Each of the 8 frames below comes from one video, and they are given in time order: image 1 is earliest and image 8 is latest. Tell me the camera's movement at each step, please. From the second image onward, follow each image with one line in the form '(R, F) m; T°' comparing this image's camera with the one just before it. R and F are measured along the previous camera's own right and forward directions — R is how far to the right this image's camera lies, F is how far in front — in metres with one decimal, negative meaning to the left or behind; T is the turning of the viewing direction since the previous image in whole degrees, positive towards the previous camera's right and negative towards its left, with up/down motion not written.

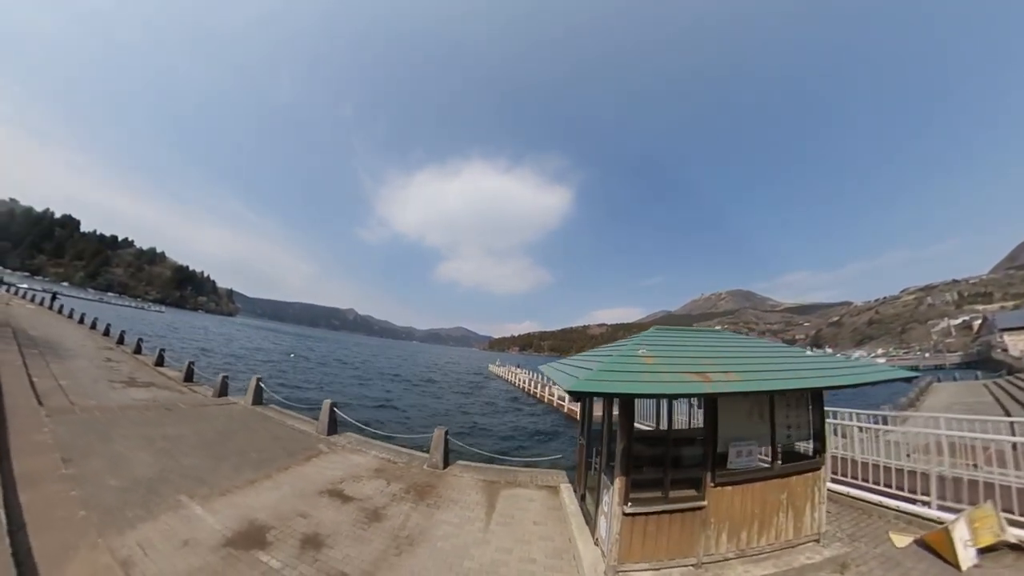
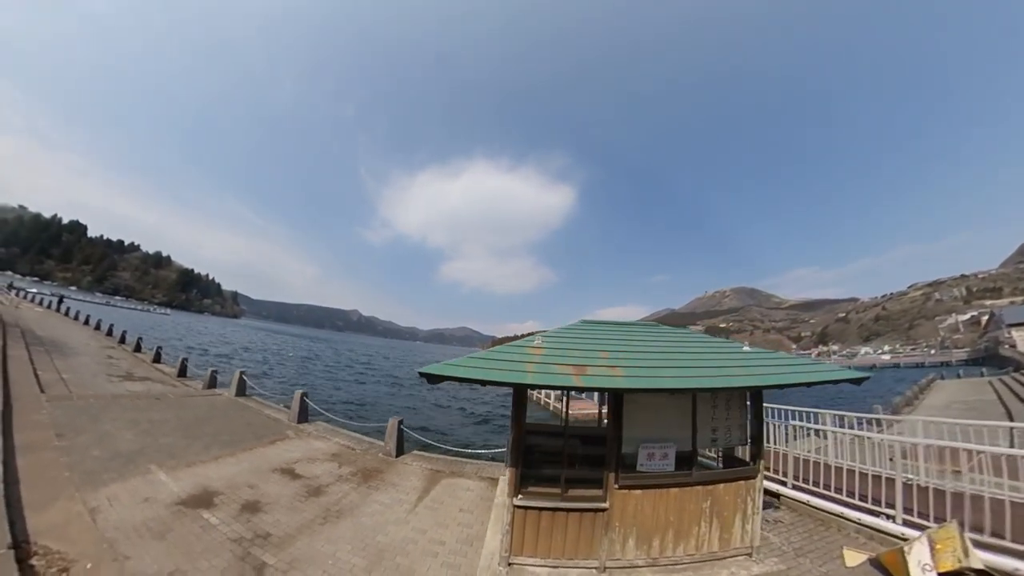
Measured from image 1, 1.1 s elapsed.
(+1.3, -0.9) m; -1°
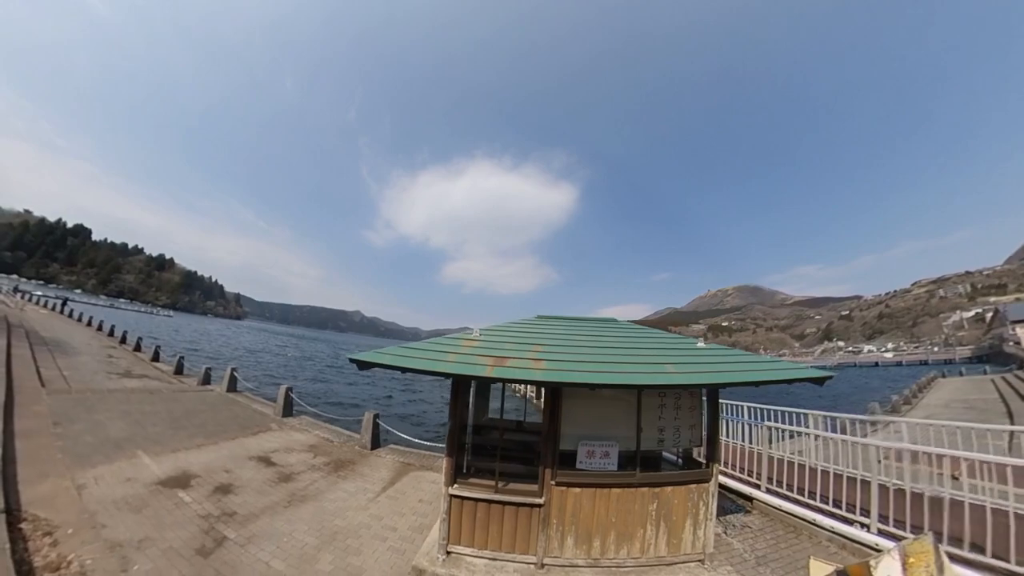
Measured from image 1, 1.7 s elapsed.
(+0.8, -0.5) m; 0°
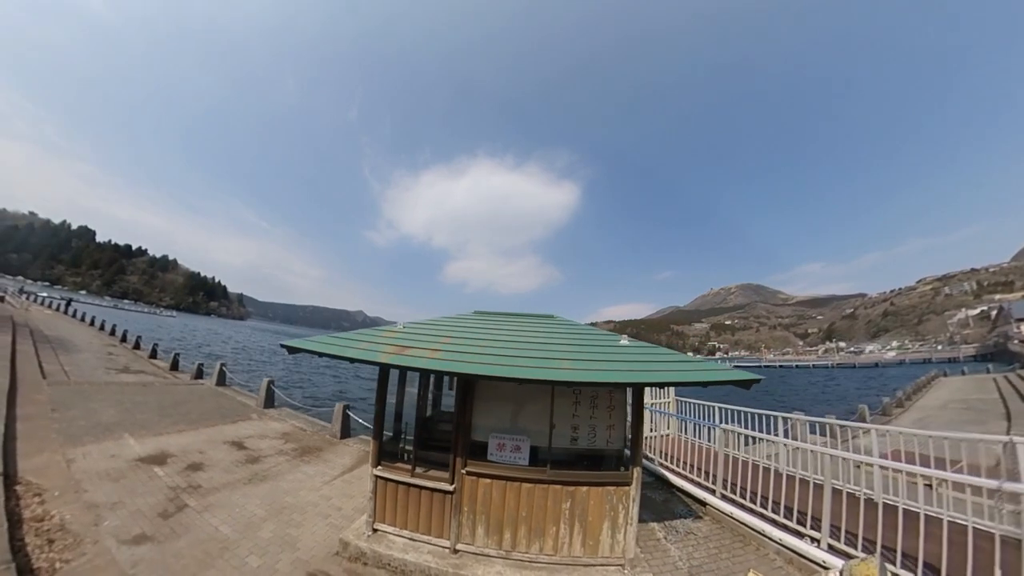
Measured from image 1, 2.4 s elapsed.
(+1.1, -0.7) m; 0°
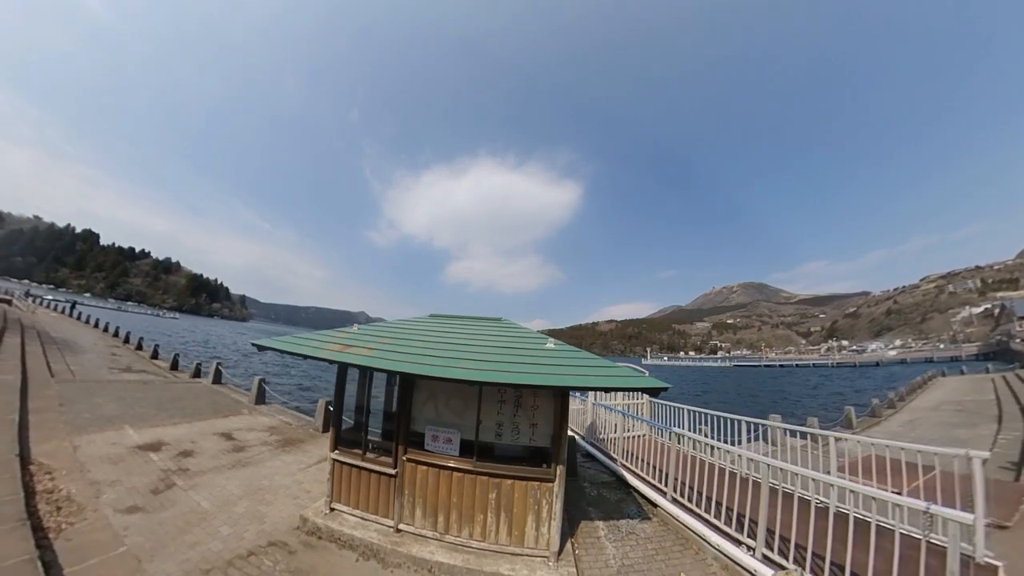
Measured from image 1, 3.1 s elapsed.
(+0.9, -0.8) m; 0°
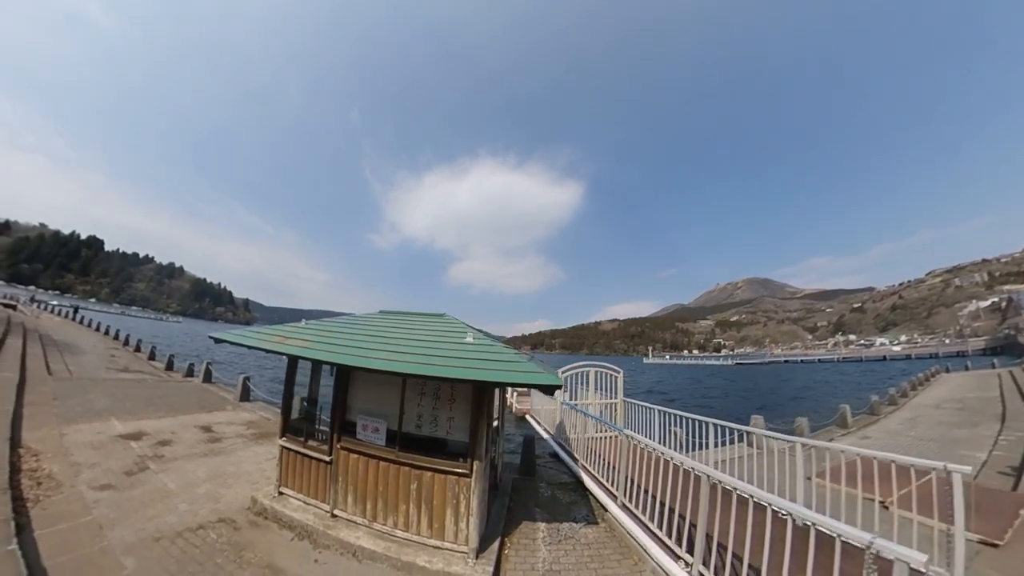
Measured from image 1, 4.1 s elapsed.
(+1.0, -0.5) m; 0°
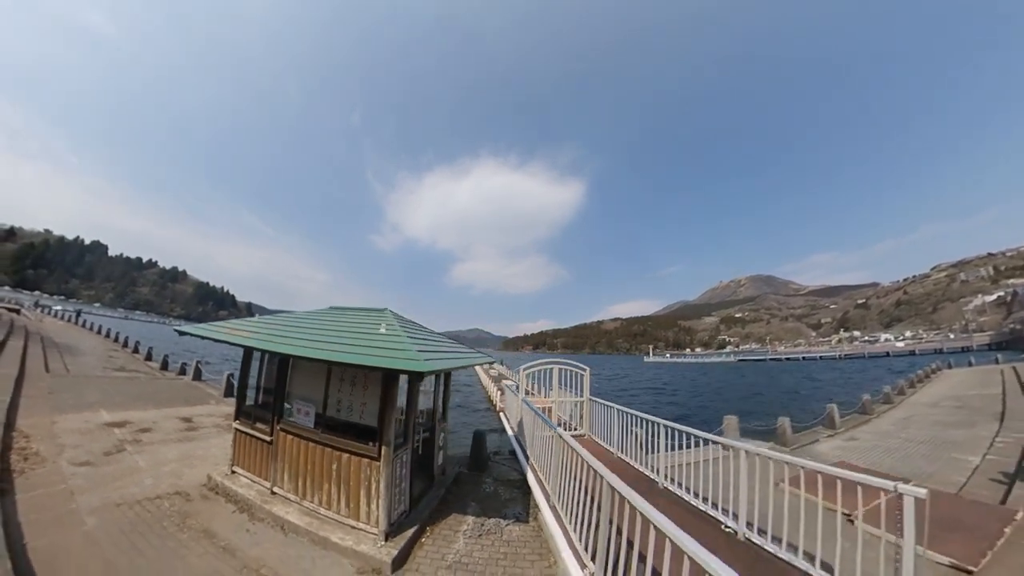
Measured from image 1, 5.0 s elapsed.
(+1.2, -0.7) m; 0°
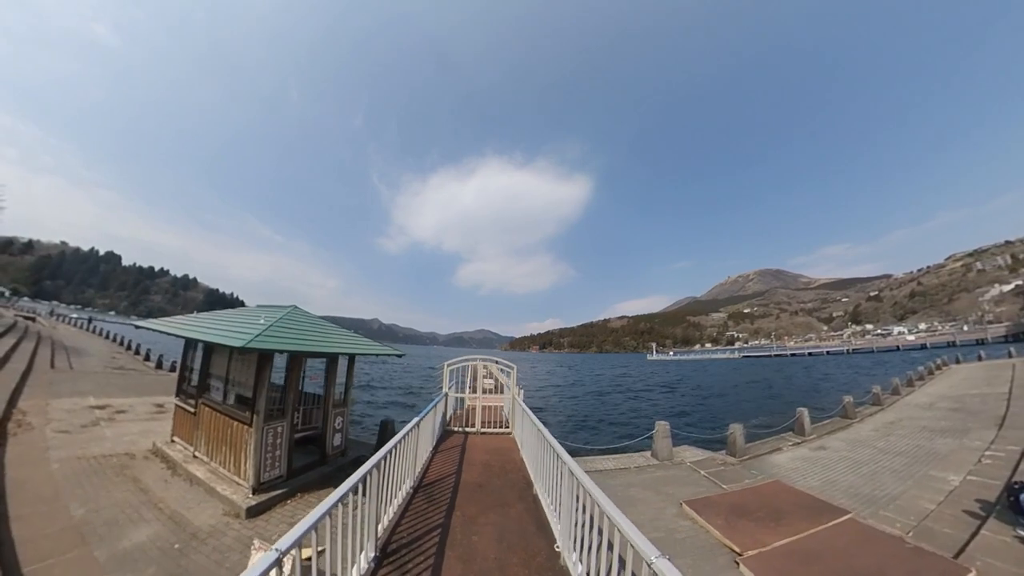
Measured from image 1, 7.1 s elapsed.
(+2.6, -1.6) m; -1°
